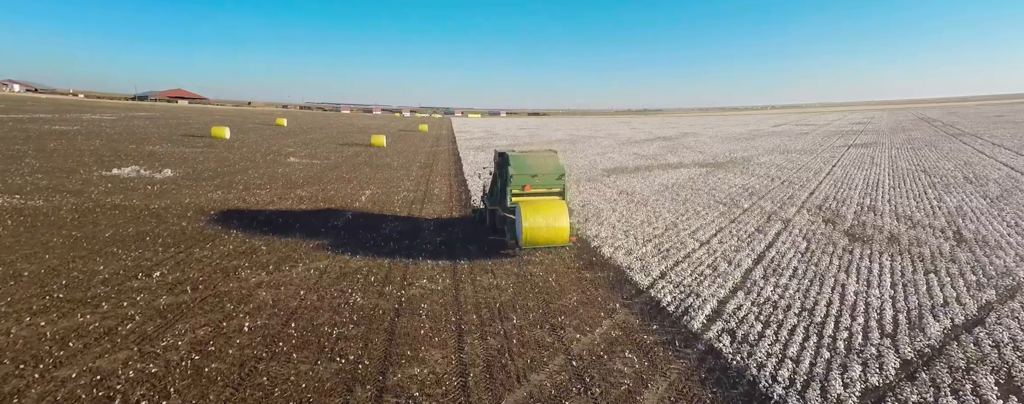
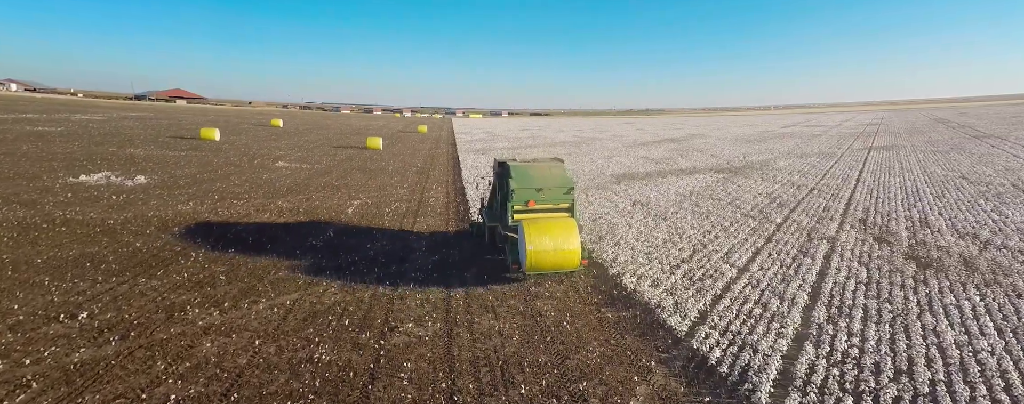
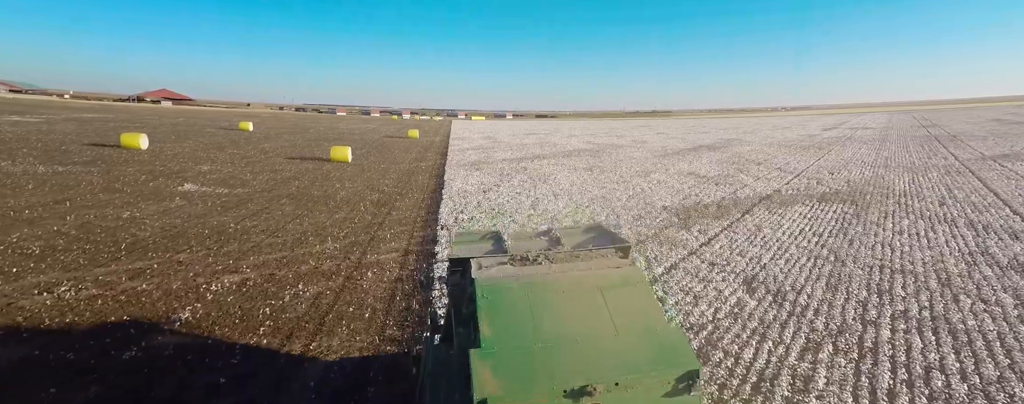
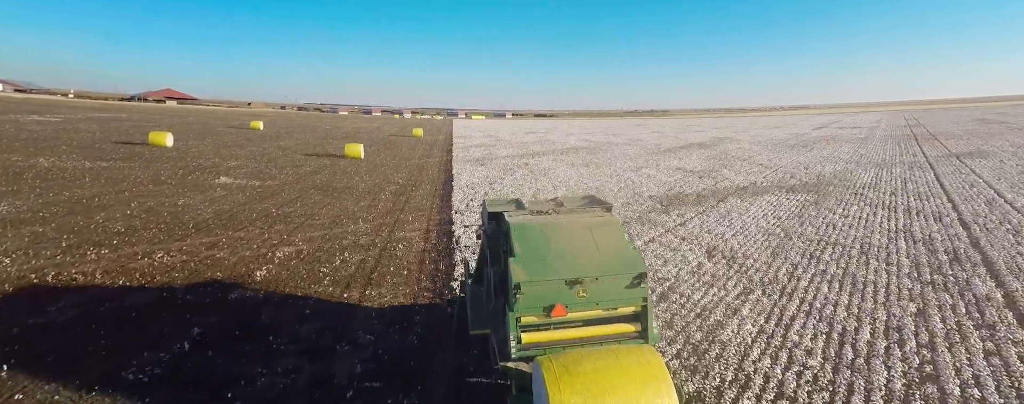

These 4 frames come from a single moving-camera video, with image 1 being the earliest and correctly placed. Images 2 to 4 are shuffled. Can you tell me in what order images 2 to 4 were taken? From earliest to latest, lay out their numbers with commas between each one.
2, 4, 3
